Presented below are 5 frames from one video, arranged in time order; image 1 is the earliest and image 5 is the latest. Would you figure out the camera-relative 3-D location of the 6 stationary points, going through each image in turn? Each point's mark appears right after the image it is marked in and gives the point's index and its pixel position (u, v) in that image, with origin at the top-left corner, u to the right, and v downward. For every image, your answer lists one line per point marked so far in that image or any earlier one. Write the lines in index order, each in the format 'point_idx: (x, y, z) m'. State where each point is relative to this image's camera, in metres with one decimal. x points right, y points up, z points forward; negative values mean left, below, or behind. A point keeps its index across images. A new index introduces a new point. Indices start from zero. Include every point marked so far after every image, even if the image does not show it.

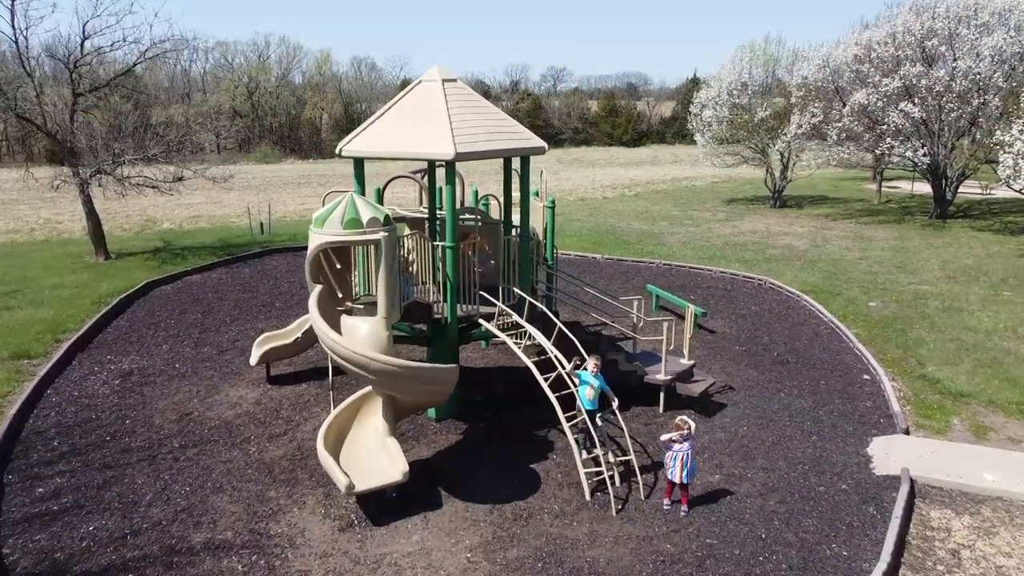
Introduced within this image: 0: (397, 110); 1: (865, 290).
0: (-1.3, +2.0, +7.4) m
1: (+7.6, -0.1, +14.3) m
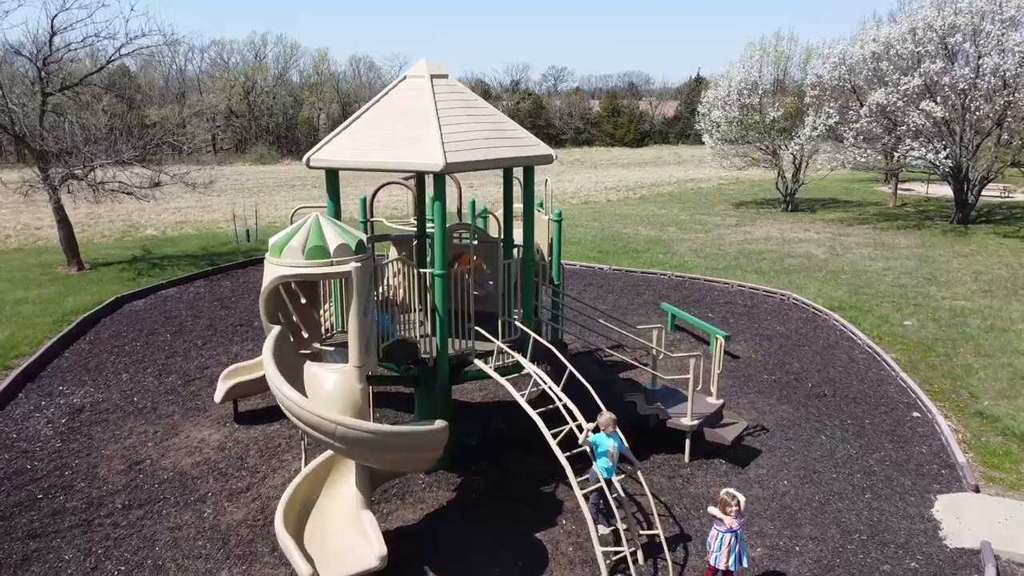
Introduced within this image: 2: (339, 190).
0: (-1.2, +1.7, +6.2) m
1: (+7.6, -0.4, +13.1) m
2: (-1.6, +0.9, +6.2) m
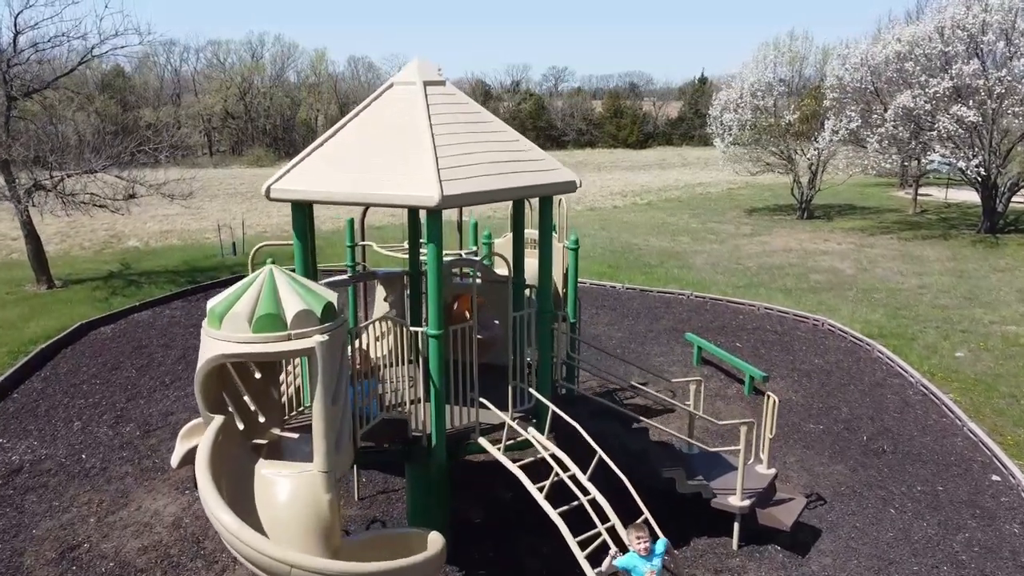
0: (-1.1, +1.2, +5.0) m
1: (+7.7, -0.8, +11.9) m
2: (-1.5, +0.5, +4.9) m
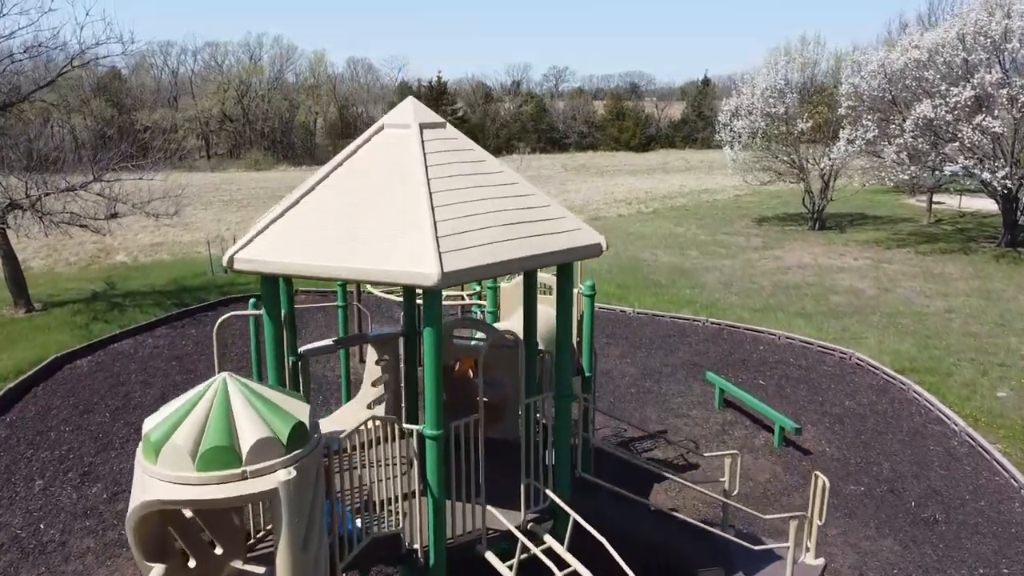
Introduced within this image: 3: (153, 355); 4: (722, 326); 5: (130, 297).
0: (-1.1, +0.7, +4.2) m
1: (+7.8, -1.3, +11.1) m
2: (-1.4, -0.1, +4.1) m
3: (-6.3, -1.2, +11.7) m
4: (+4.0, -0.7, +12.8) m
5: (-9.0, -0.2, +15.7) m
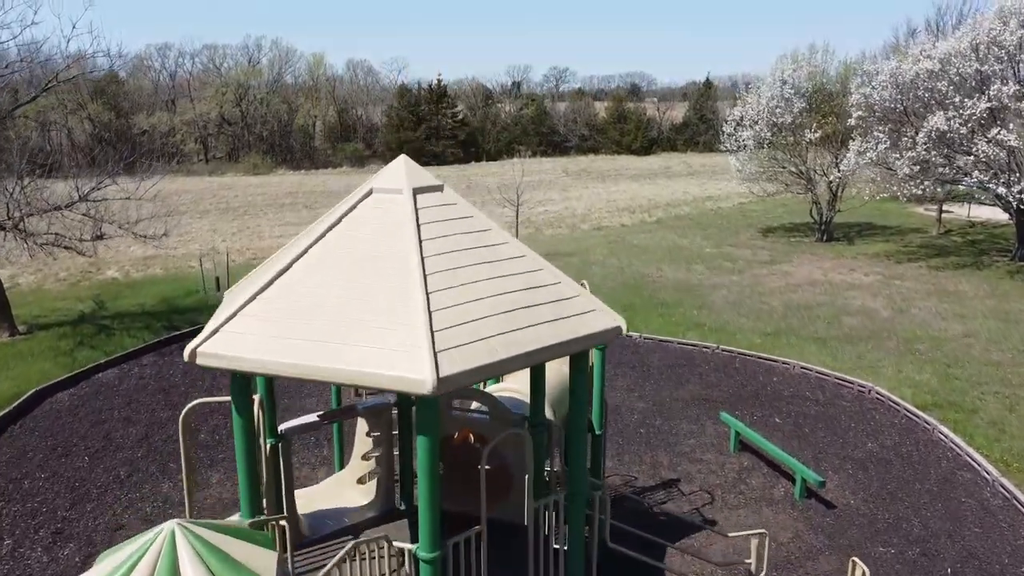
0: (-1.0, +0.2, +3.6) m
1: (+7.8, -1.8, +10.6) m
2: (-1.4, -0.5, +3.6) m
3: (-6.3, -1.7, +11.2) m
4: (+4.1, -1.2, +12.3) m
5: (-8.9, -0.7, +15.1) m
